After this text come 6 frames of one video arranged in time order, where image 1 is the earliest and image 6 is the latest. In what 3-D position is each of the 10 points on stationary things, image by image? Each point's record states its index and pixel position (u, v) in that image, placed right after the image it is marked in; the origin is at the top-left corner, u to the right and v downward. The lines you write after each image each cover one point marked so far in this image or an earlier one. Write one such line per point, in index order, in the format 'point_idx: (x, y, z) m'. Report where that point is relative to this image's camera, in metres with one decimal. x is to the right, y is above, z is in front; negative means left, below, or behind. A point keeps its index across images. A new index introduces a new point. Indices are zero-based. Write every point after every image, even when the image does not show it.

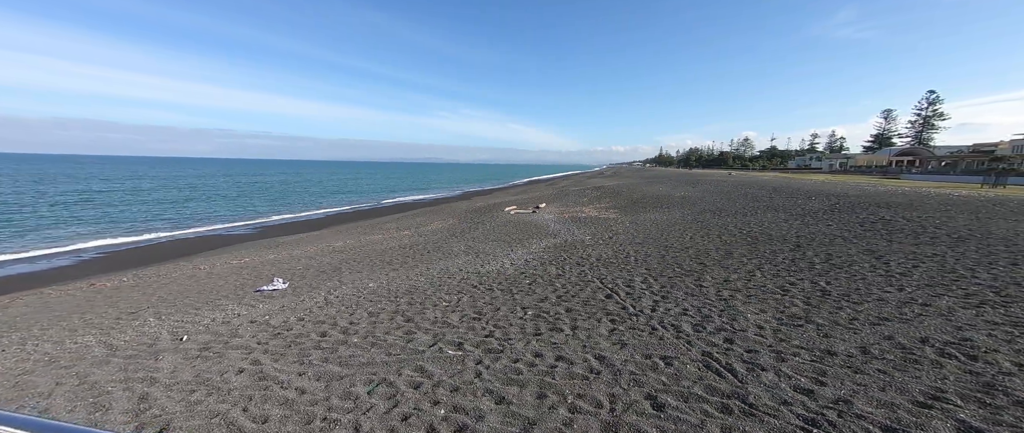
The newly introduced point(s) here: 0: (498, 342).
0: (-0.1, -1.2, +3.3) m
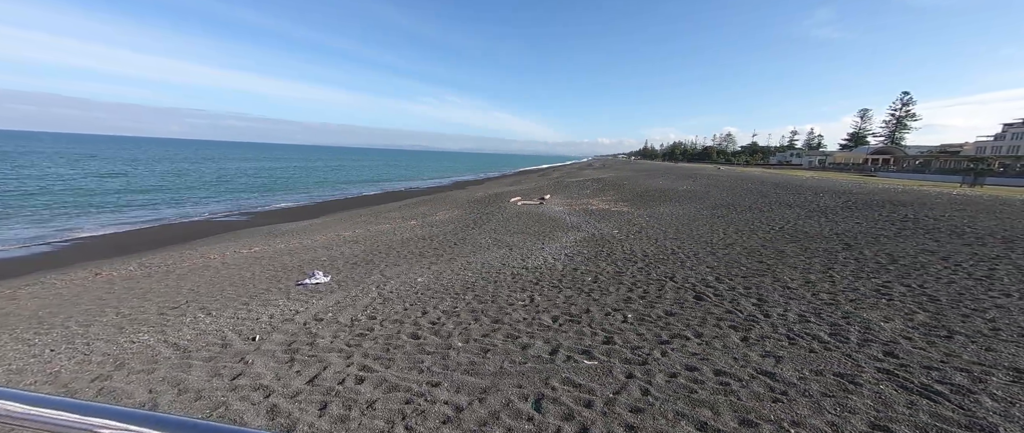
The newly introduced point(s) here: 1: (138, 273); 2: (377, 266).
0: (+1.1, -1.2, +3.1) m
1: (-11.7, -1.8, +10.7) m
2: (-3.4, -1.3, +8.7) m
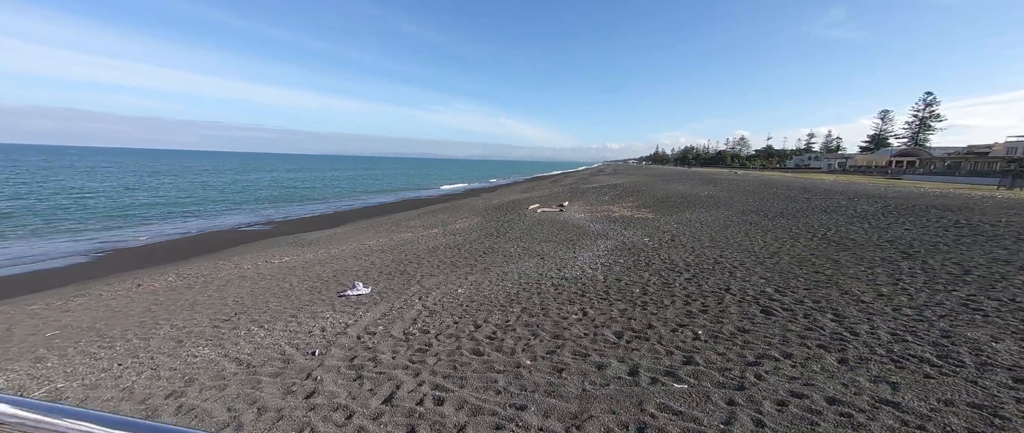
0: (+1.7, -1.3, +2.9) m
1: (-10.7, -2.2, +10.9) m
2: (-2.5, -1.5, +8.7) m
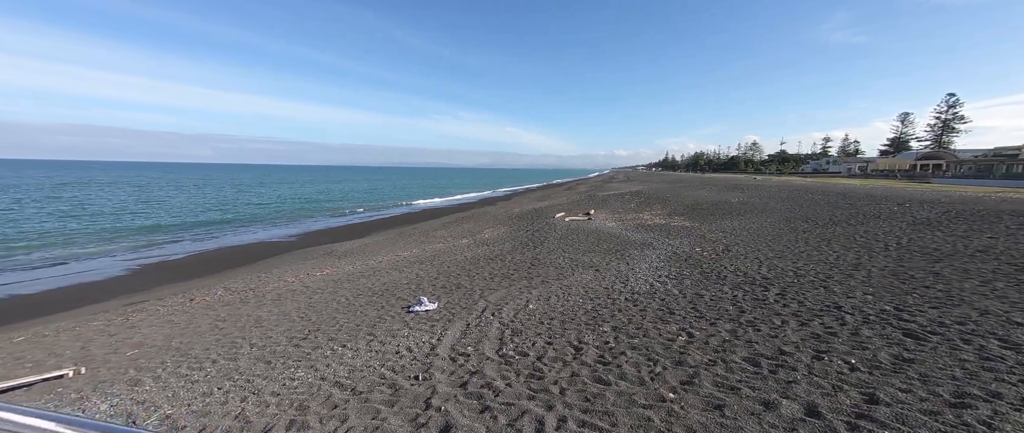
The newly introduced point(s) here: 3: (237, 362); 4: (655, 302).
0: (+3.0, -1.5, +2.5) m
1: (-9.1, -2.6, +11.0) m
2: (-1.0, -1.8, +8.5) m
3: (-3.9, -2.0, +4.8) m
4: (+2.7, -1.6, +6.5) m
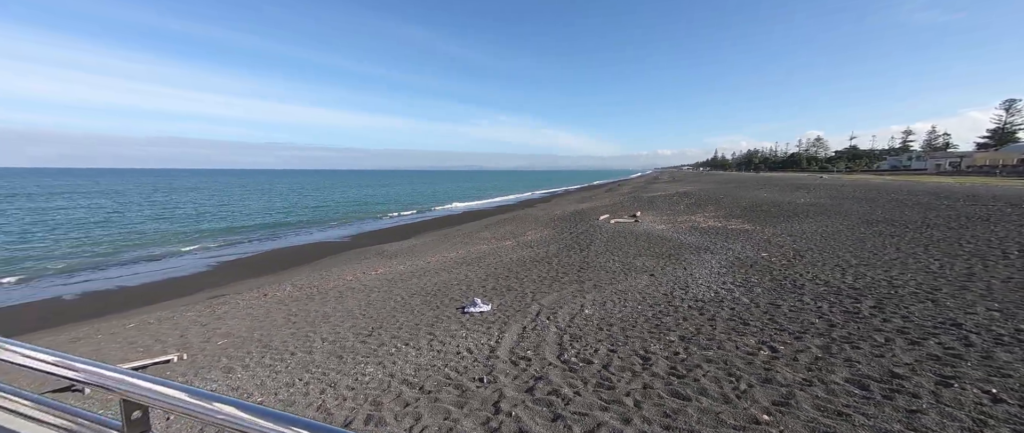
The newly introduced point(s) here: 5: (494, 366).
0: (+3.6, -1.5, +2.0) m
1: (-7.5, -2.6, +11.9) m
2: (+0.3, -1.9, +8.4) m
3: (-3.0, -2.1, +5.1) m
4: (+3.7, -1.7, +6.1) m
5: (-0.2, -1.9, +4.4) m
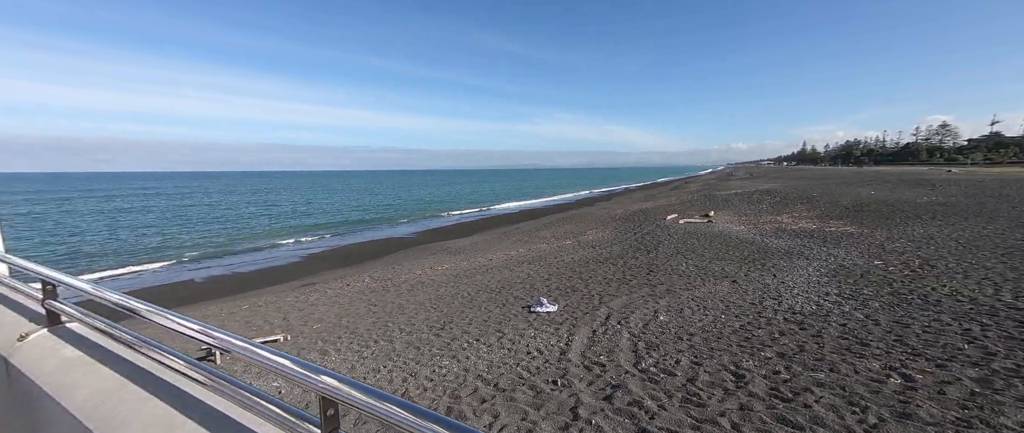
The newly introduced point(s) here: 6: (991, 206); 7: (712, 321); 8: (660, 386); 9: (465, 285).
0: (+4.0, -1.5, +1.3) m
1: (-5.2, -2.5, +12.9) m
2: (+1.9, -1.9, +8.2) m
3: (-1.9, -2.0, +5.5) m
4: (+4.9, -1.7, +5.2) m
5: (+0.7, -1.9, +4.3) m
6: (+26.6, +0.5, +18.6) m
7: (+3.4, -1.8, +5.9) m
8: (+1.6, -1.8, +3.7) m
9: (-1.5, -2.2, +11.1) m
